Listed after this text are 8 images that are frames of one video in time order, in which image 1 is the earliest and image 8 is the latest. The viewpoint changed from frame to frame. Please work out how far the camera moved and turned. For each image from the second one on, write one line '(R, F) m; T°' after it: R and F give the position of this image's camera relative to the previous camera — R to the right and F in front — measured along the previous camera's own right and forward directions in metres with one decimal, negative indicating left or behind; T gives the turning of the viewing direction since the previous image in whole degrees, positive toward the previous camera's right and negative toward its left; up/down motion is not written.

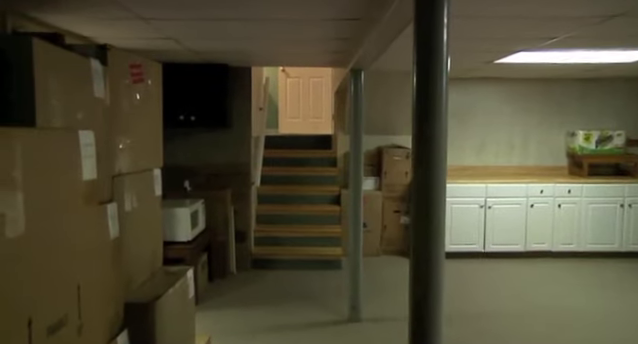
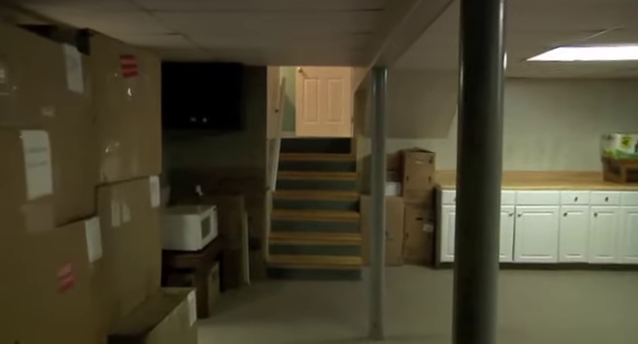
(0.0, +0.2) m; -2°
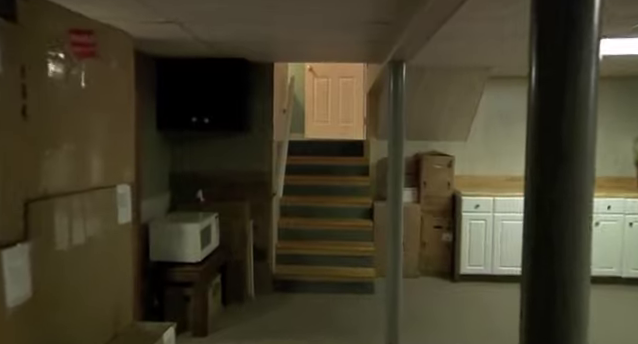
(0.0, +0.3) m; -1°
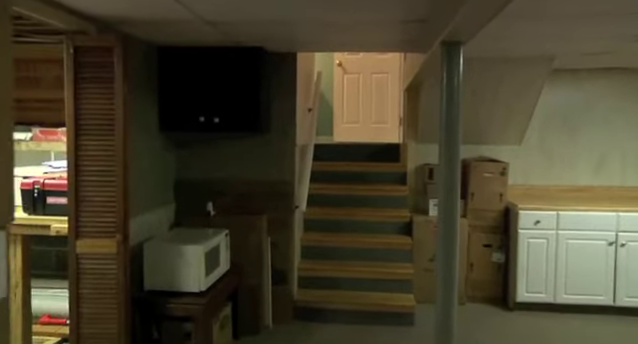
(0.0, +0.6) m; -4°
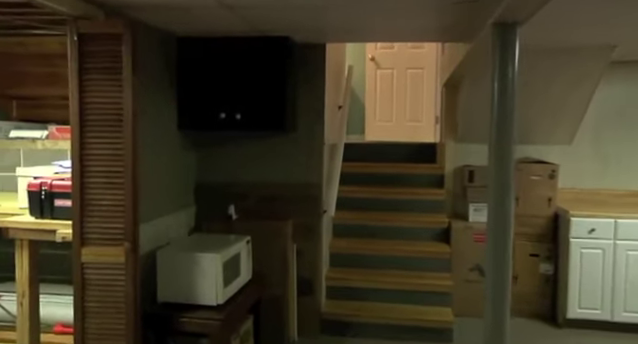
(0.0, +0.3) m; -4°
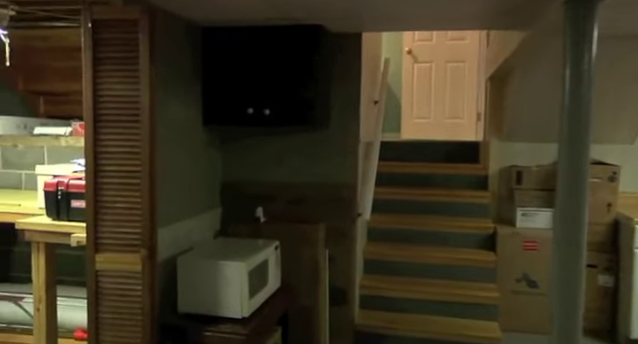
(0.0, +0.2) m; -4°
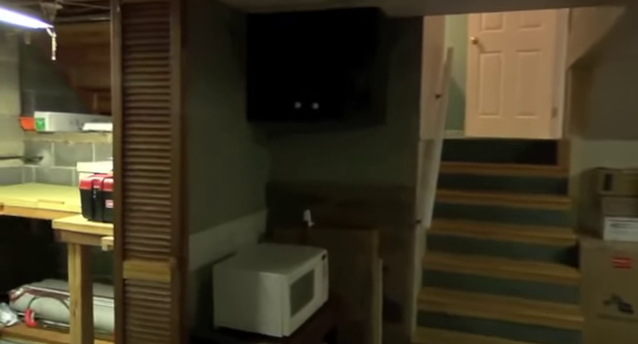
(0.0, +0.3) m; -7°
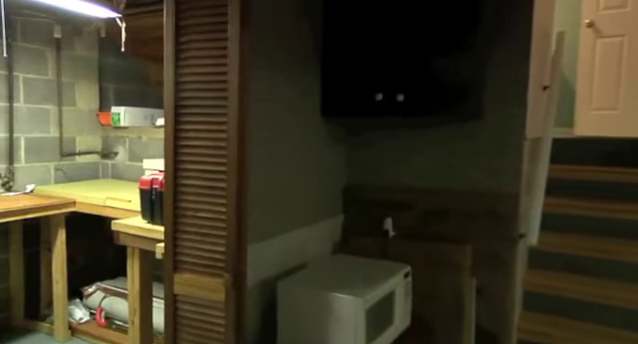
(0.0, +0.3) m; -10°
